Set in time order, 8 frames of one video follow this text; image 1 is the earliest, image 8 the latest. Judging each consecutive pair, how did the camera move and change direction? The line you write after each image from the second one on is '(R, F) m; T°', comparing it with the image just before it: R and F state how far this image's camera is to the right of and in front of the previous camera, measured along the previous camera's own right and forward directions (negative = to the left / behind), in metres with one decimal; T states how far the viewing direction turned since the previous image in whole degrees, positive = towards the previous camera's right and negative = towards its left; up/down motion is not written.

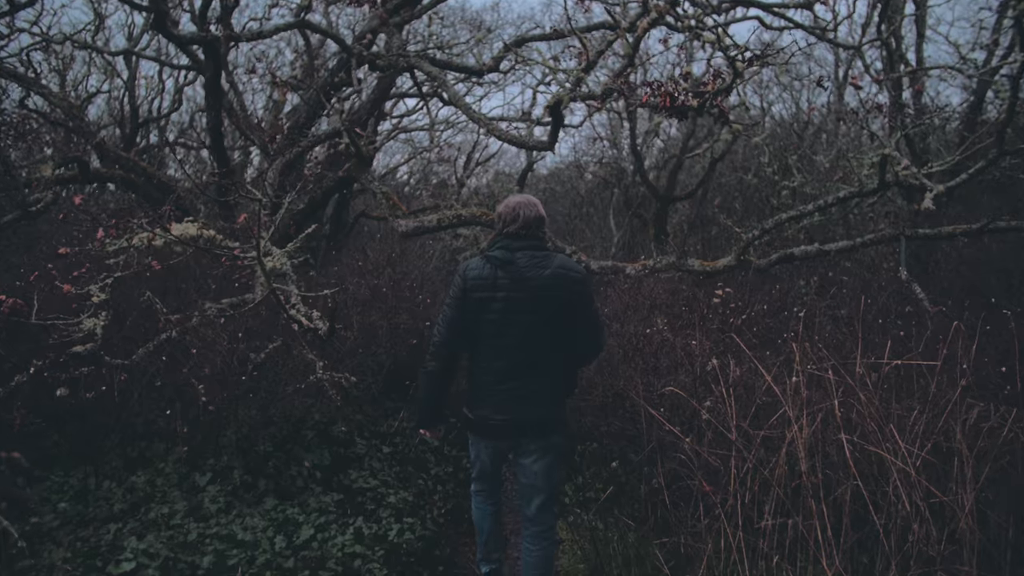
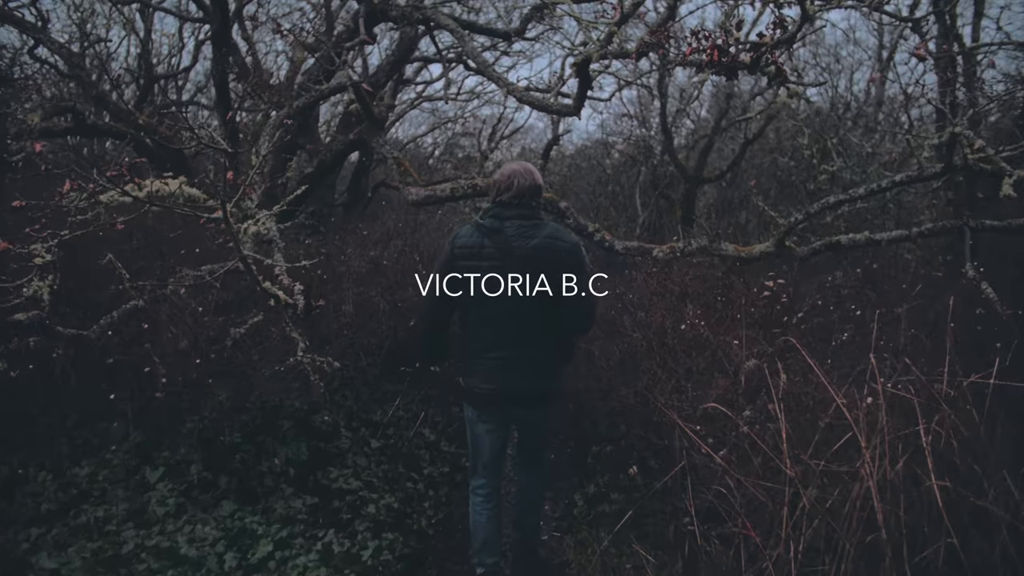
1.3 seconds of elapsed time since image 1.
(+0.1, +0.7) m; -1°
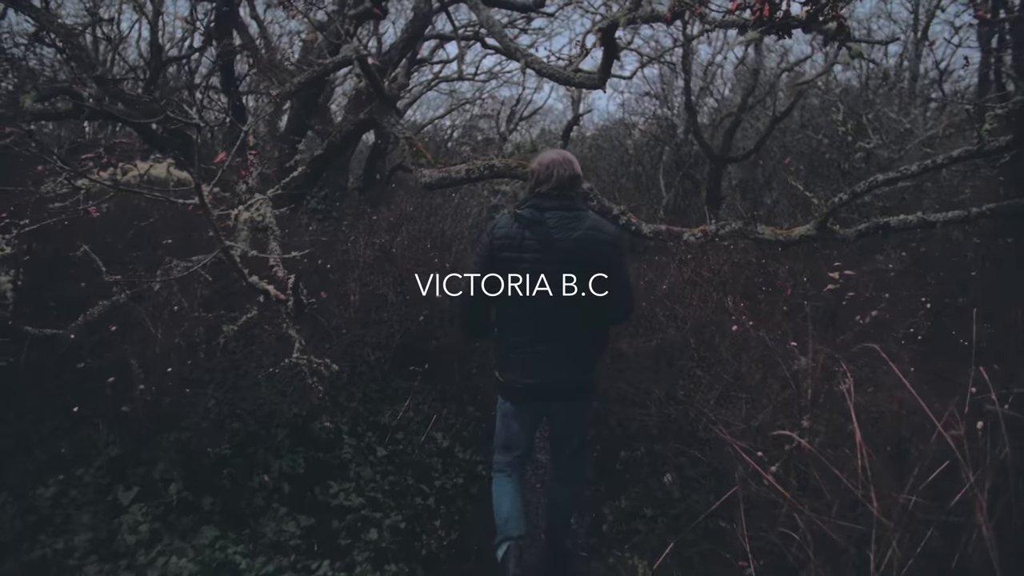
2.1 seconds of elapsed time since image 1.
(0.0, +0.5) m; -1°
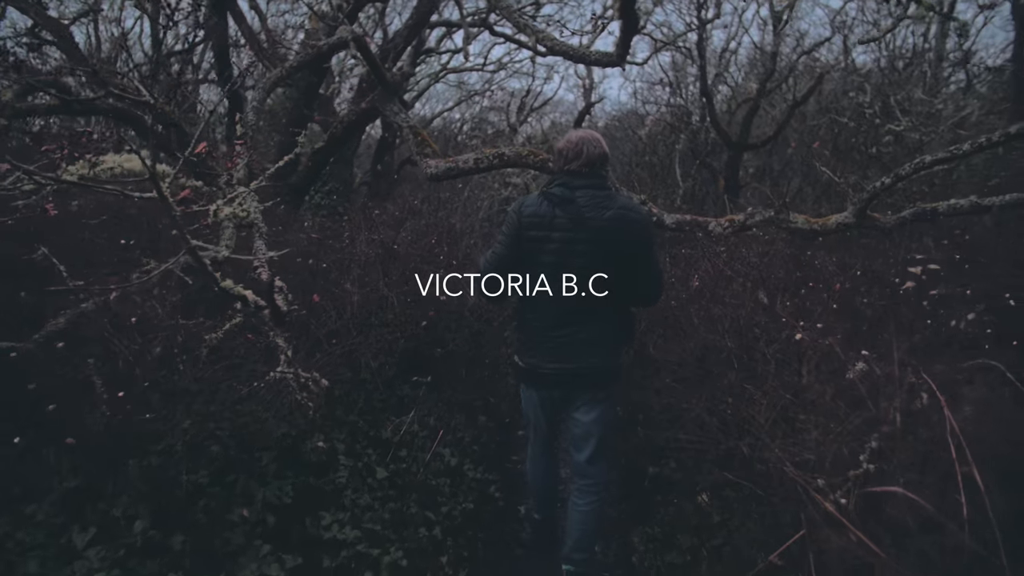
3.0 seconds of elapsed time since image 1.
(0.0, +0.5) m; -1°
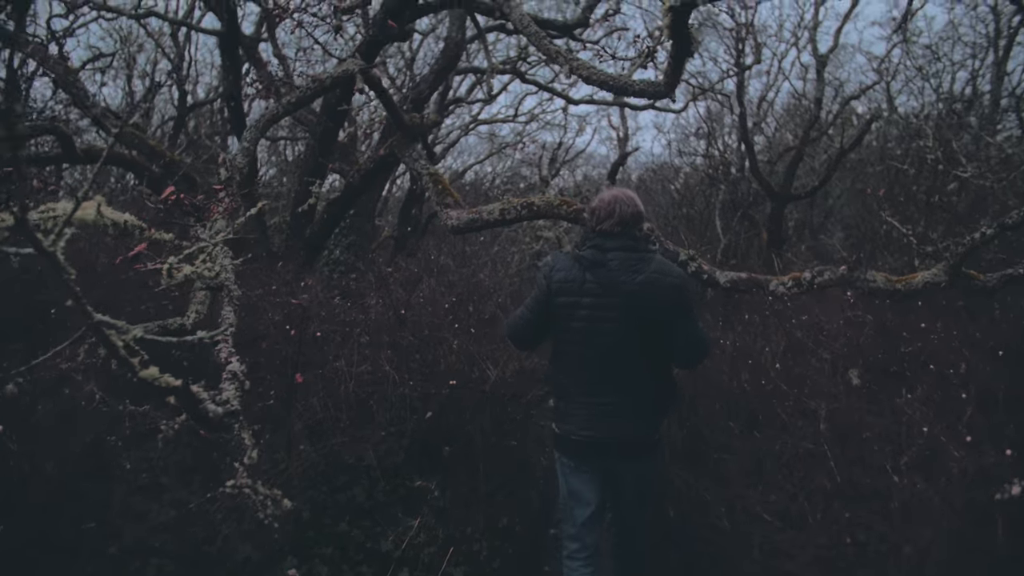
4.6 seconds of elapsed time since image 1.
(0.0, +0.9) m; -2°
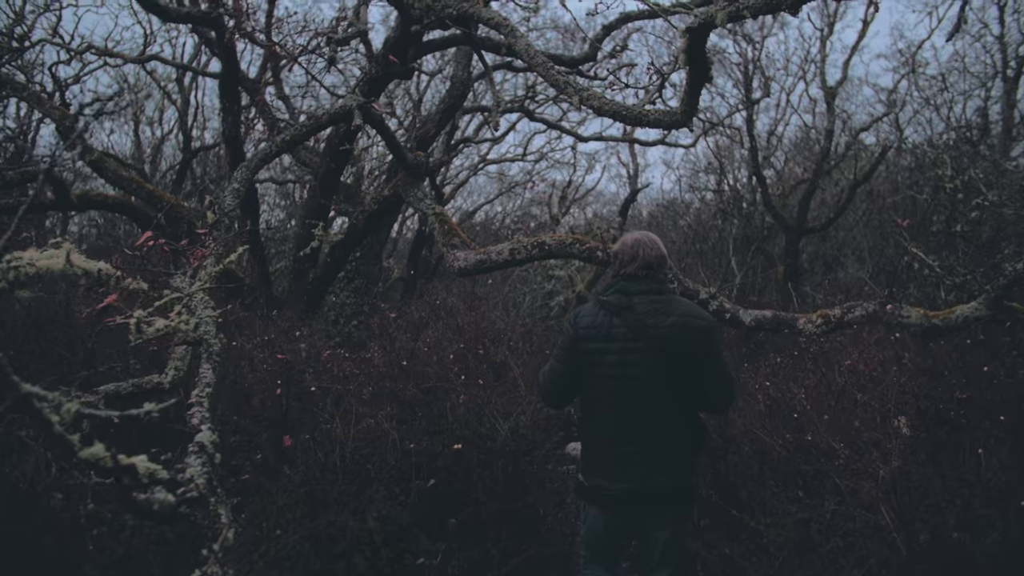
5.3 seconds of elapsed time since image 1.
(0.0, +0.4) m; -1°
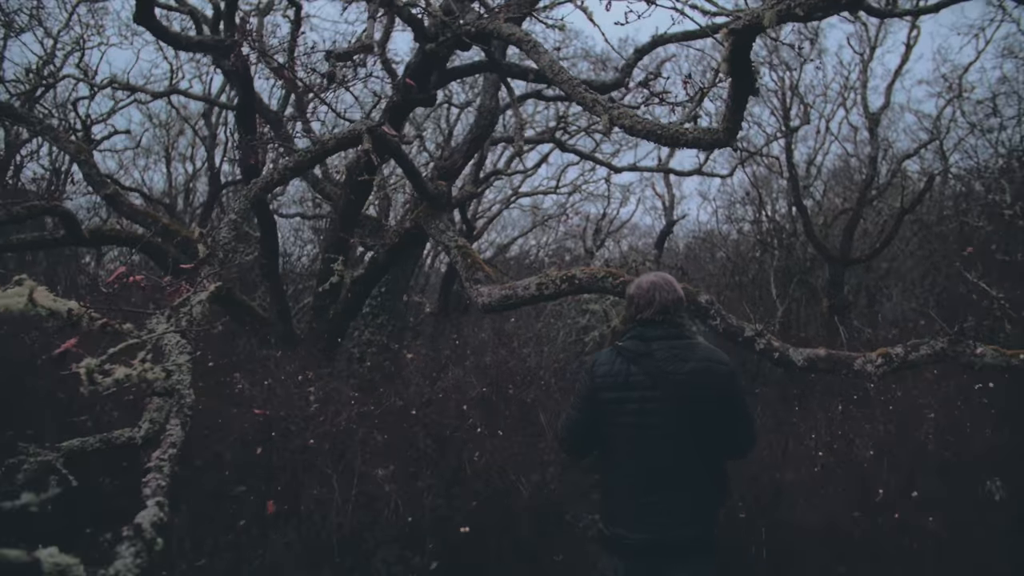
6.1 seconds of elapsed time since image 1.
(+0.1, +0.5) m; -2°
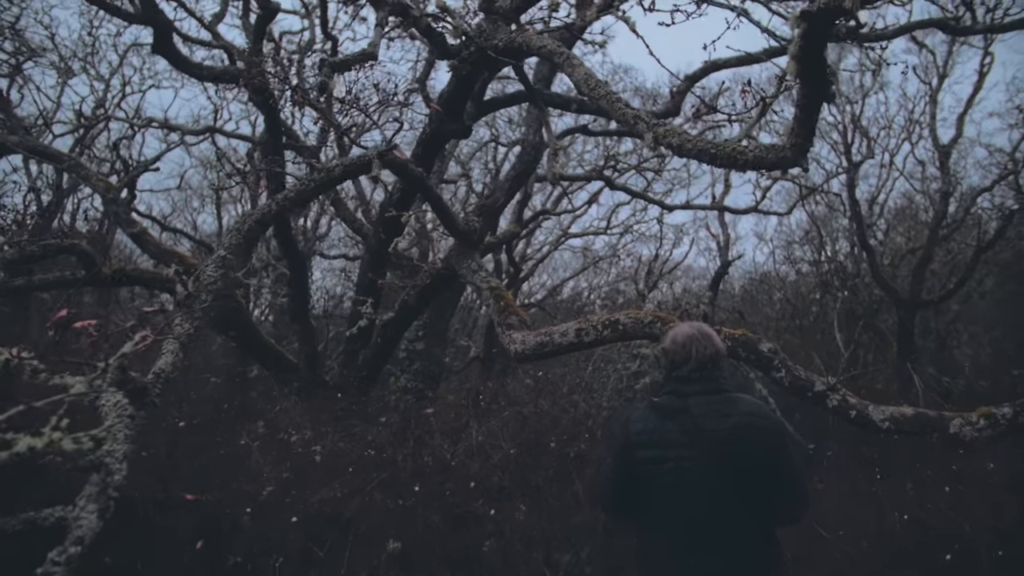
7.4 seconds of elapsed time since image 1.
(+0.1, +0.7) m; -4°
